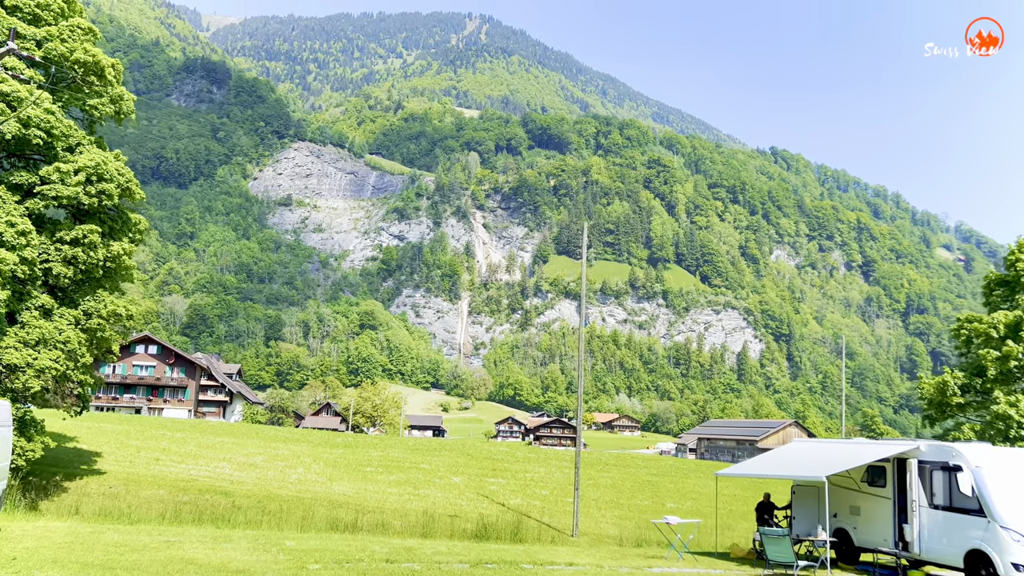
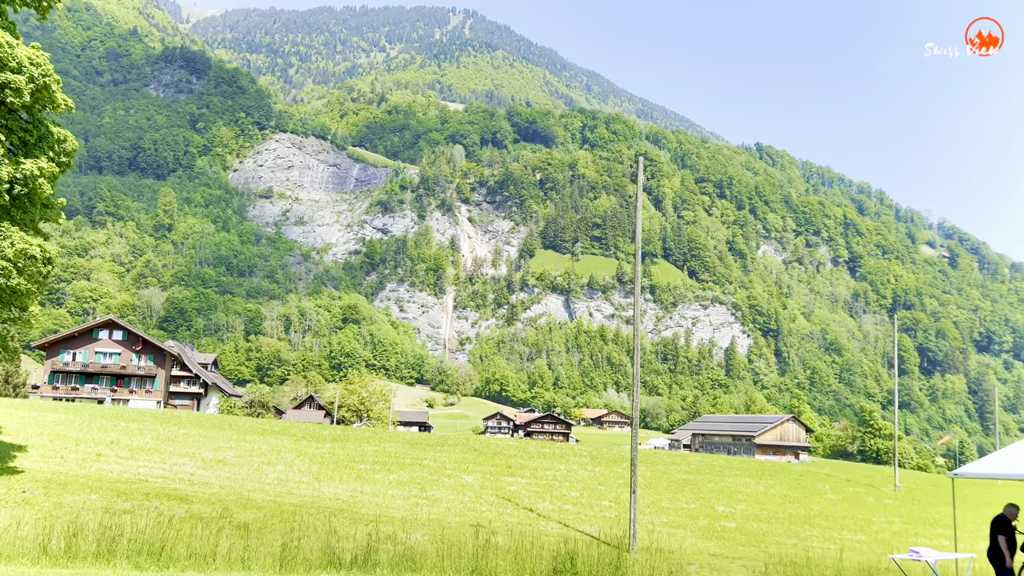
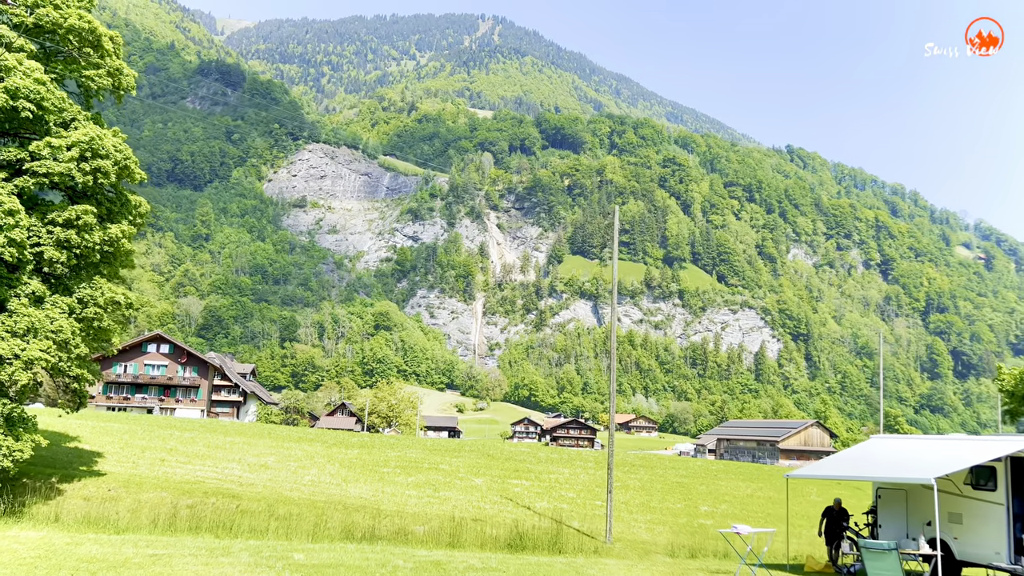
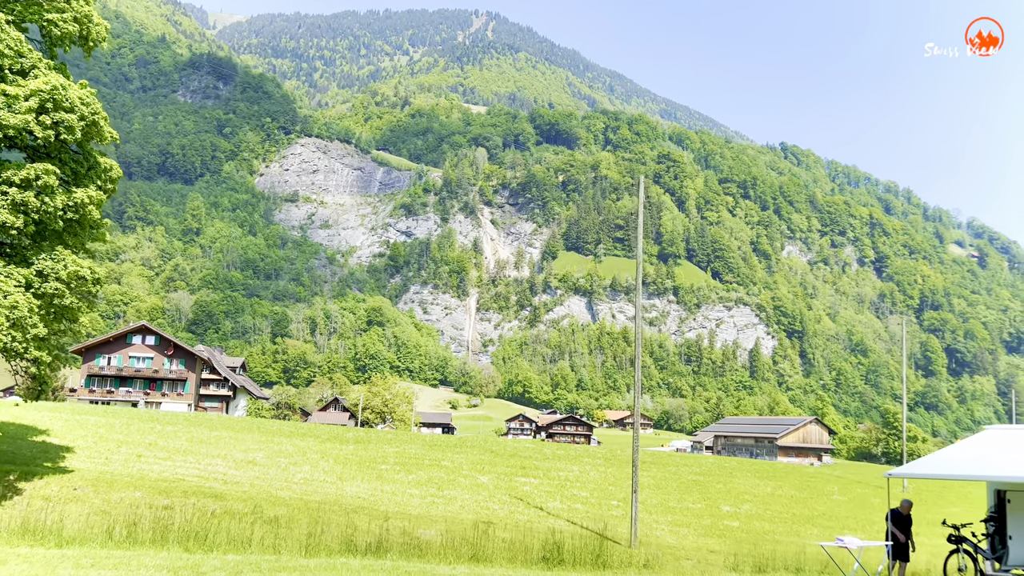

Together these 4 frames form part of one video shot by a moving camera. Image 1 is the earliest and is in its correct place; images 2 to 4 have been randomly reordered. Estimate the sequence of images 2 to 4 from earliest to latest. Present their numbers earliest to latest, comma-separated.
3, 4, 2
